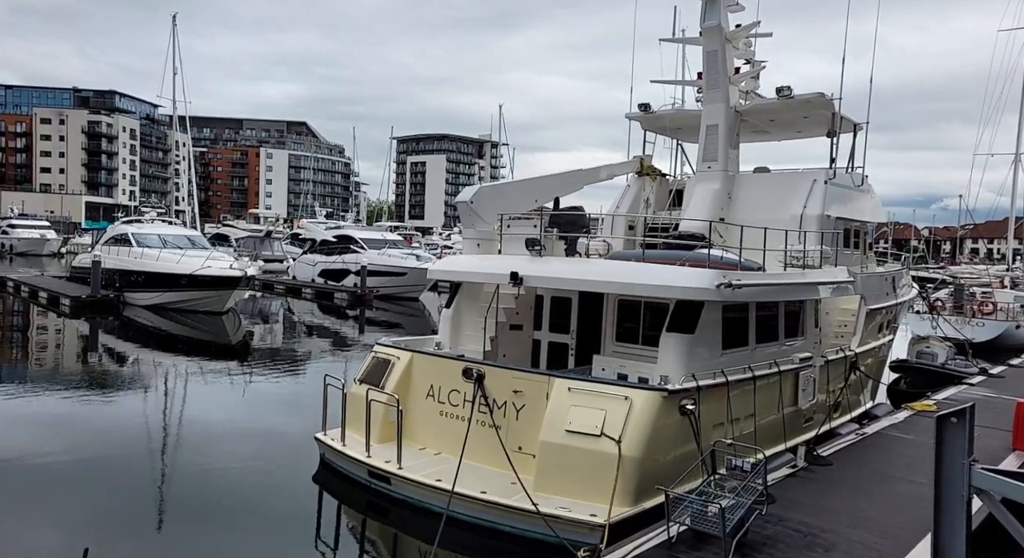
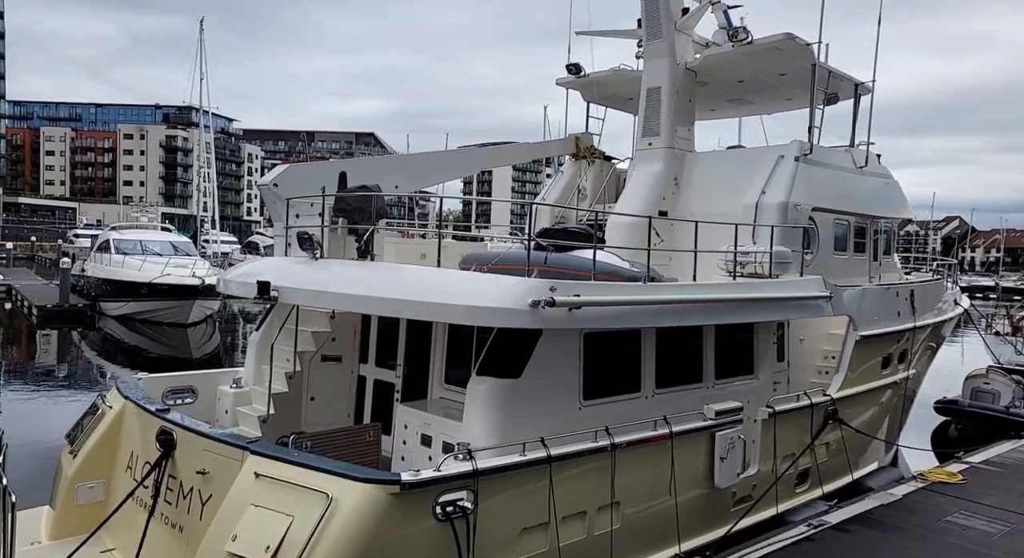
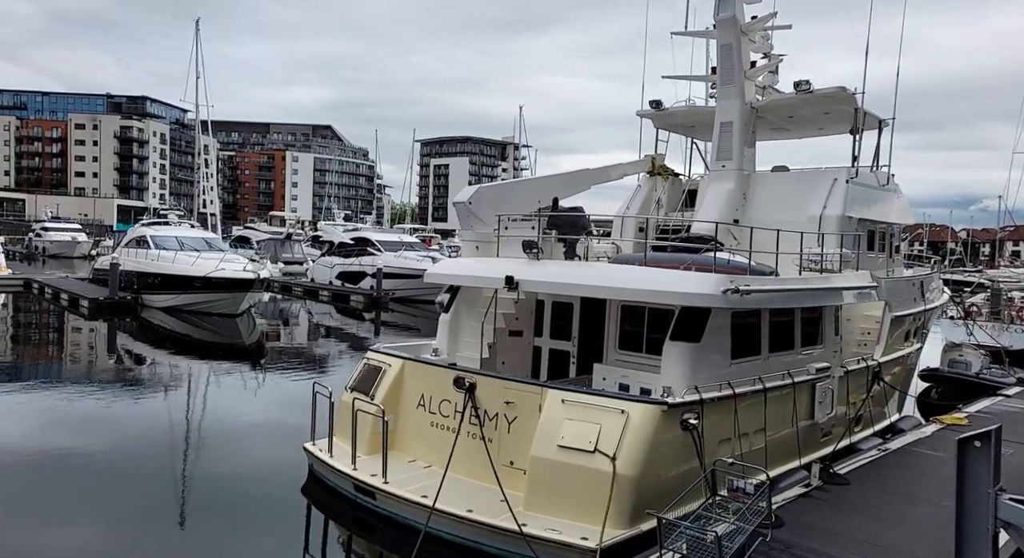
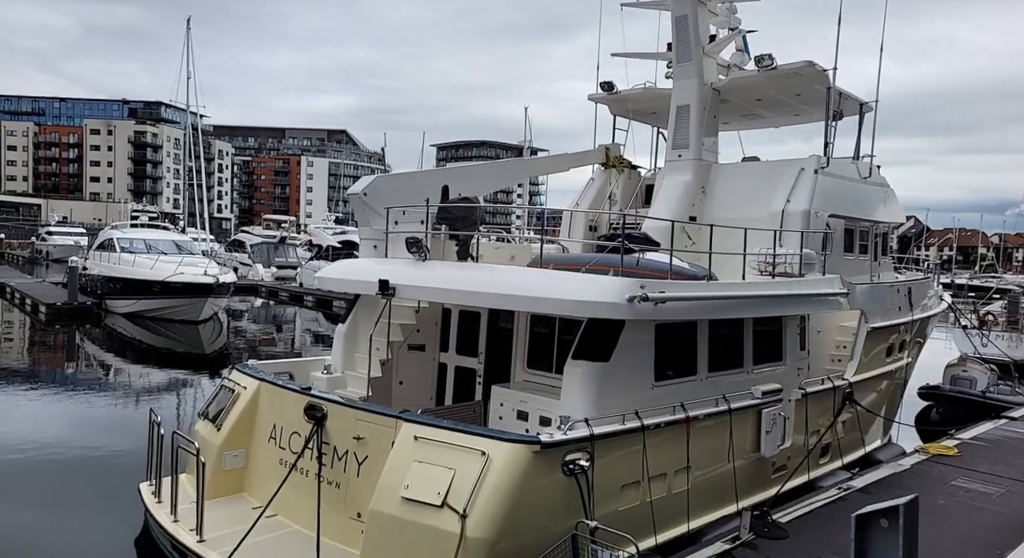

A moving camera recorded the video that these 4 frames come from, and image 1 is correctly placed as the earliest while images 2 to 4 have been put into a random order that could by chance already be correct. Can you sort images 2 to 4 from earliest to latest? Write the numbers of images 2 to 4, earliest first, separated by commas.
3, 4, 2
